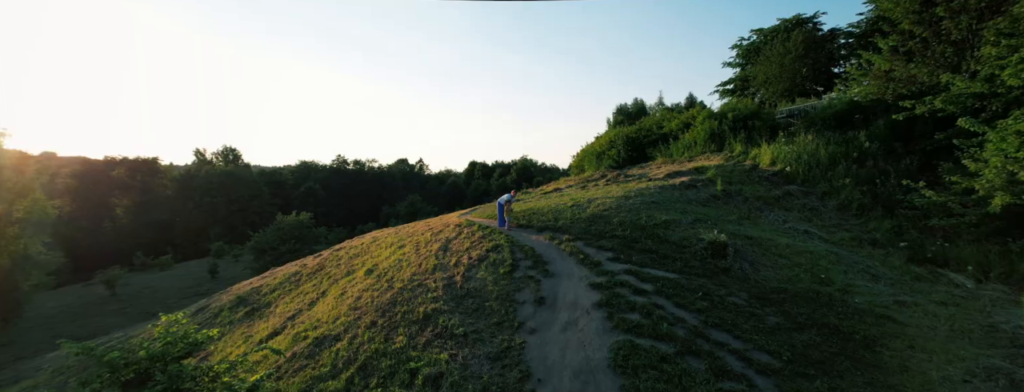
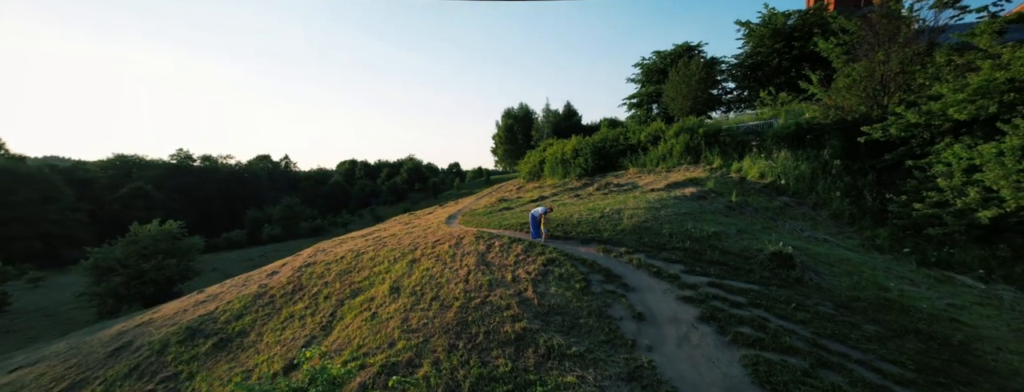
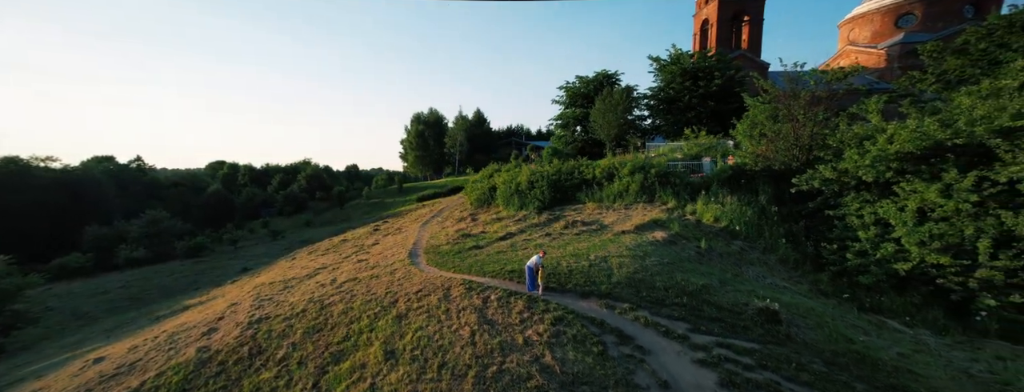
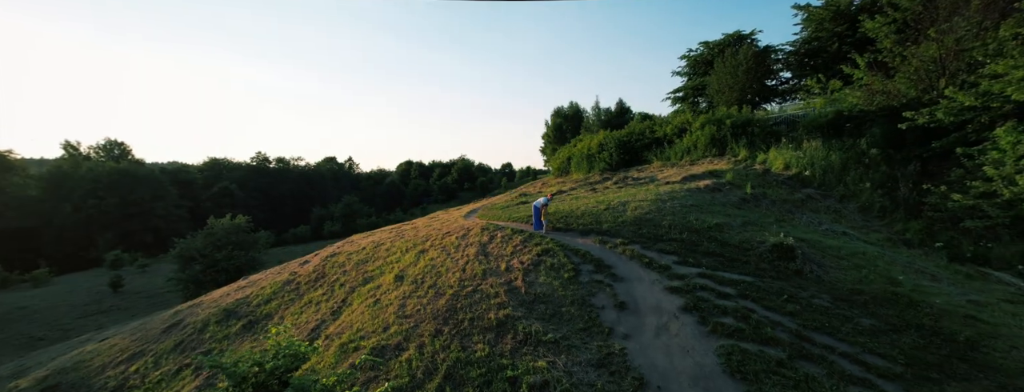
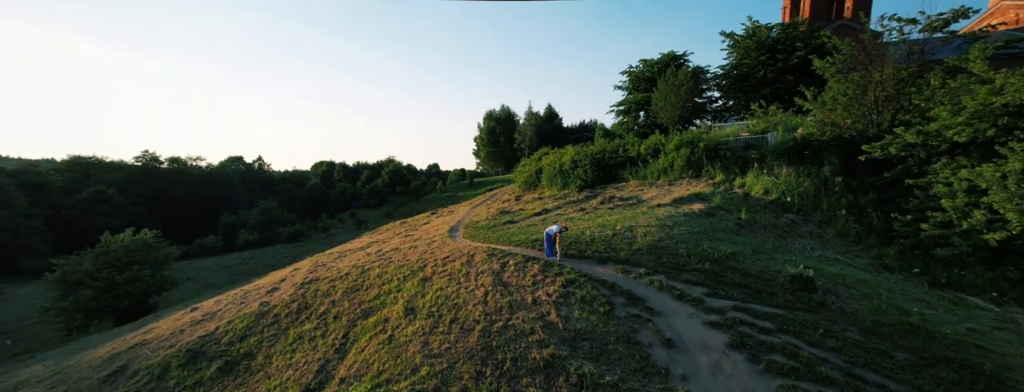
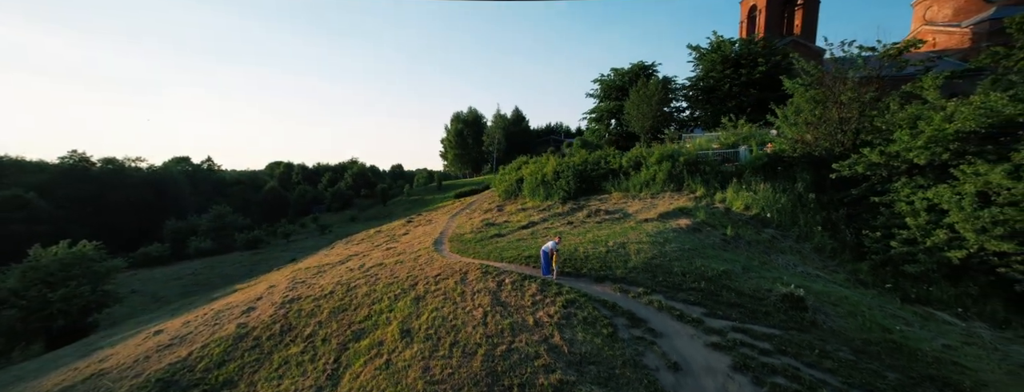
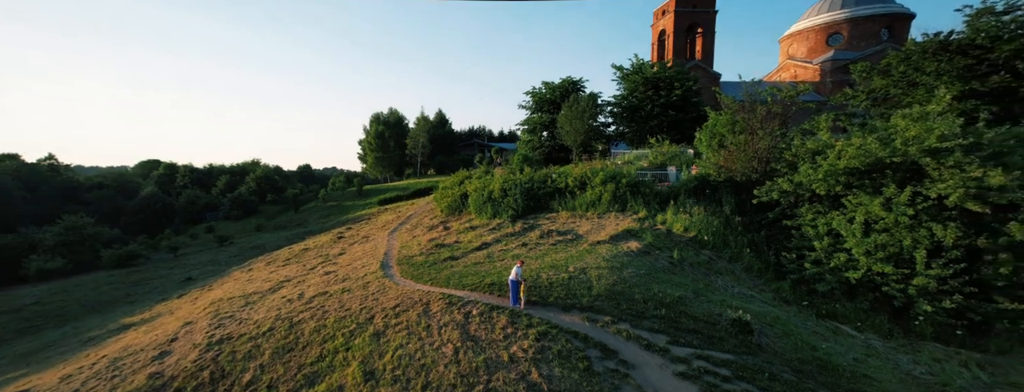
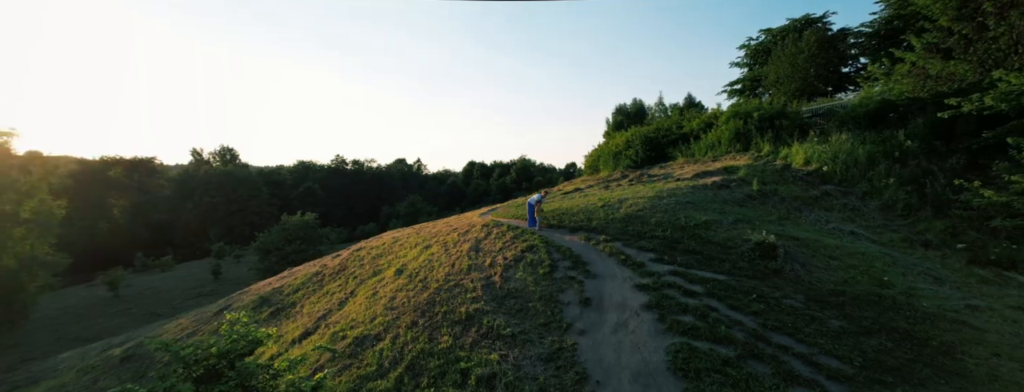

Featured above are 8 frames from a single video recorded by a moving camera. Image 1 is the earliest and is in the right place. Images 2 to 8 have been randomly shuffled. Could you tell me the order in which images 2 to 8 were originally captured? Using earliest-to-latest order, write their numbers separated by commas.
8, 4, 2, 5, 6, 3, 7
